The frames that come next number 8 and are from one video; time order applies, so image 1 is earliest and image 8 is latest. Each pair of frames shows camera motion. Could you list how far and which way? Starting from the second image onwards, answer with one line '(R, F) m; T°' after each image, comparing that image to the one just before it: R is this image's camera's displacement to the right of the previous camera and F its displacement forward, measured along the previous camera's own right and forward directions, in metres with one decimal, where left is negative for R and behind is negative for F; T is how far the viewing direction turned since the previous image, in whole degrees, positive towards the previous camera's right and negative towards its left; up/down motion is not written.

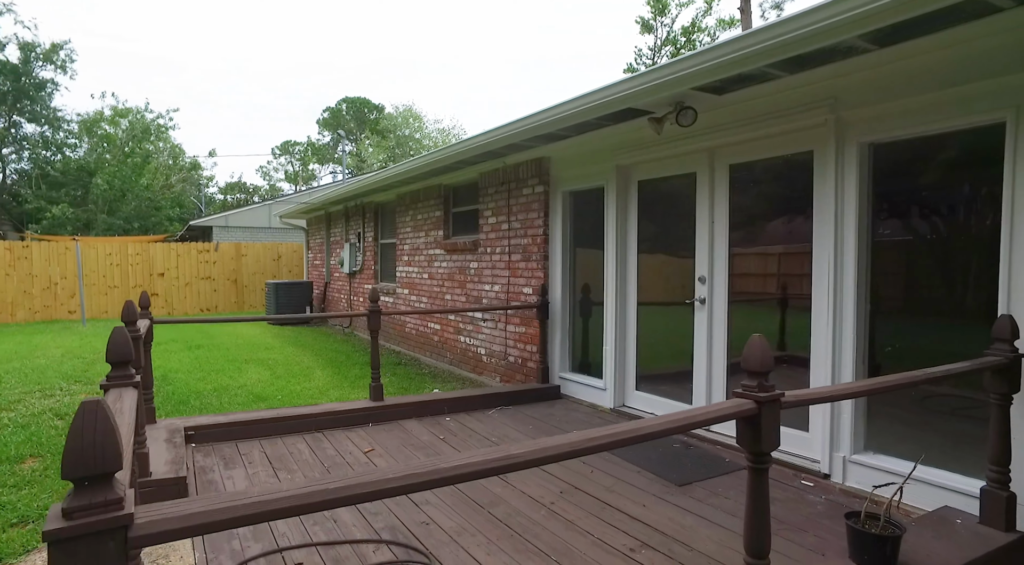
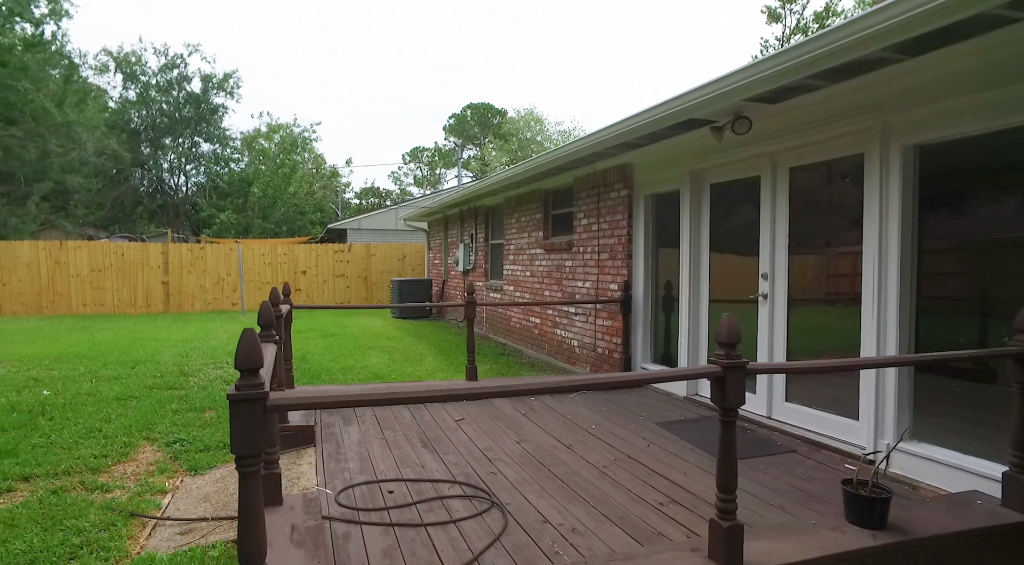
(+0.3, -0.5) m; -11°
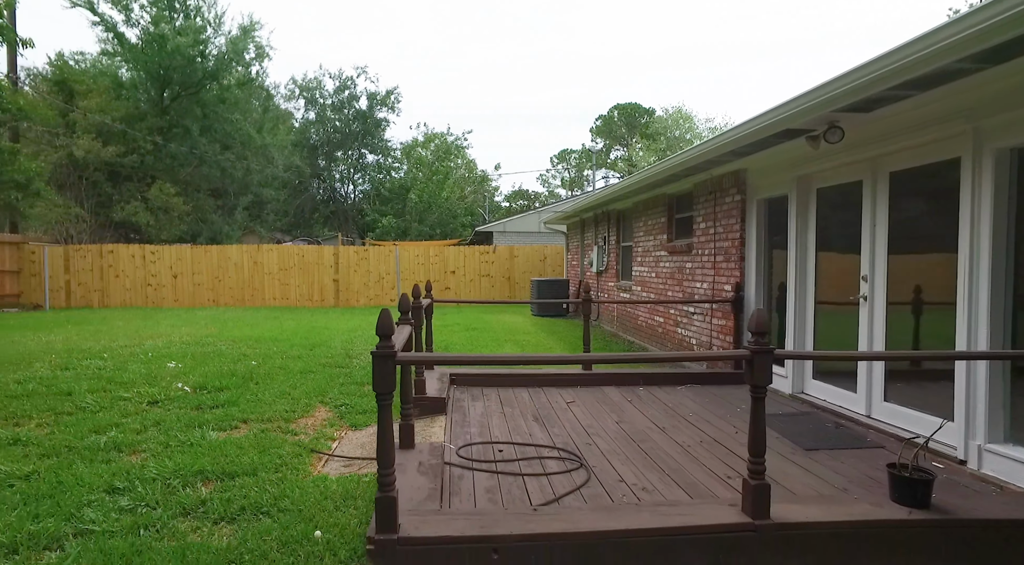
(+0.3, -0.6) m; -13°
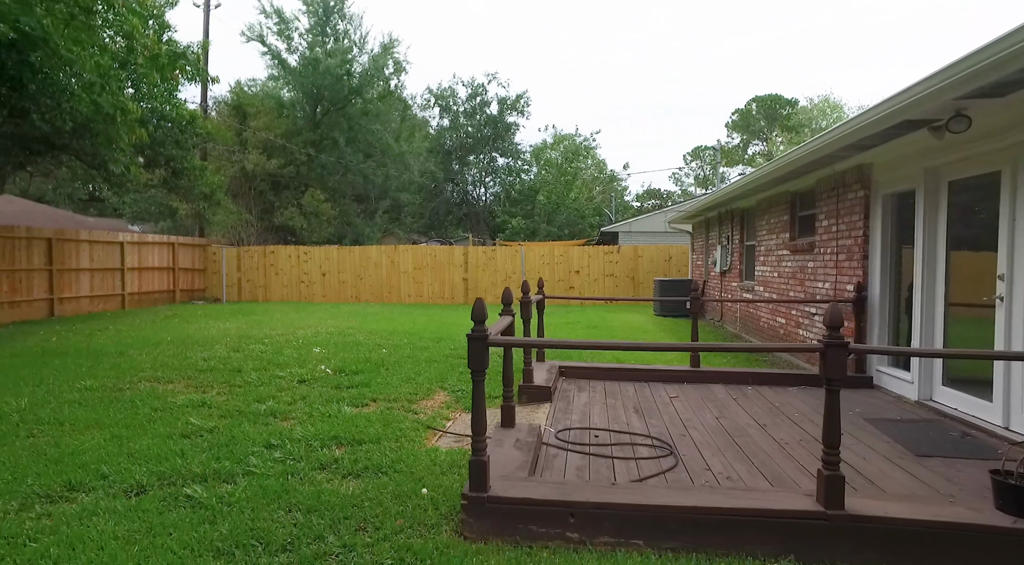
(+0.2, -0.3) m; -12°
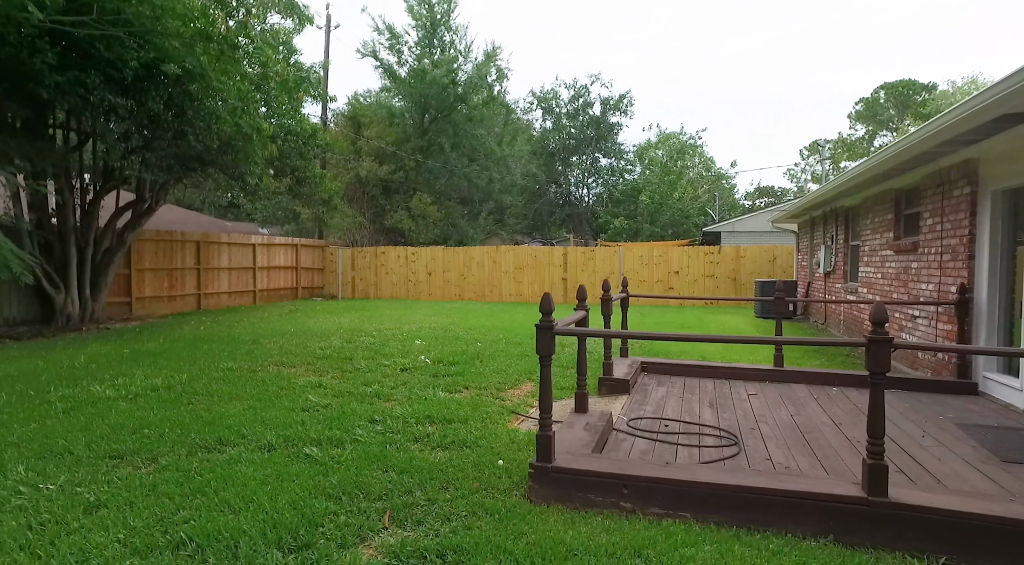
(+0.2, -0.3) m; -9°
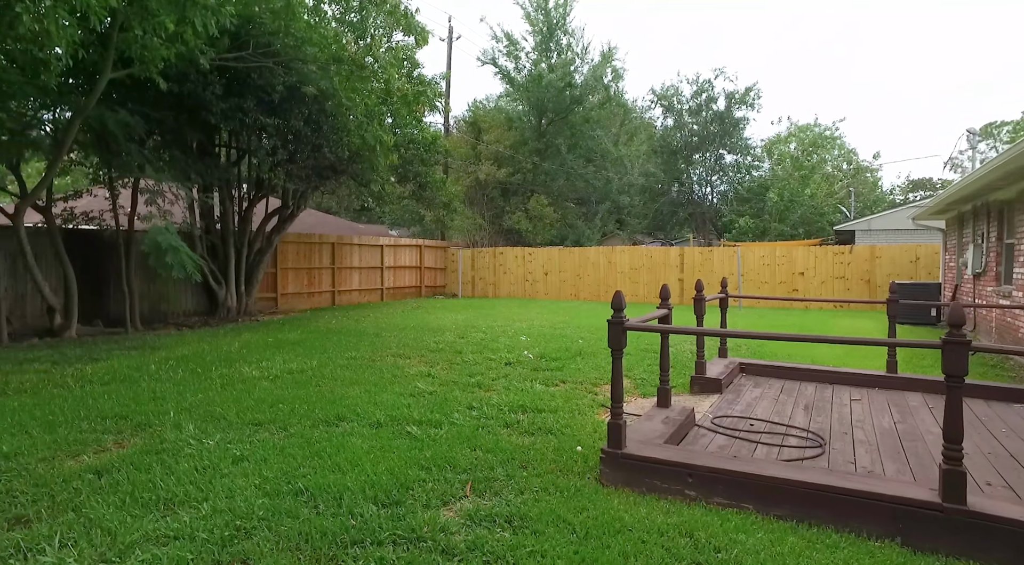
(+0.2, -0.2) m; -11°
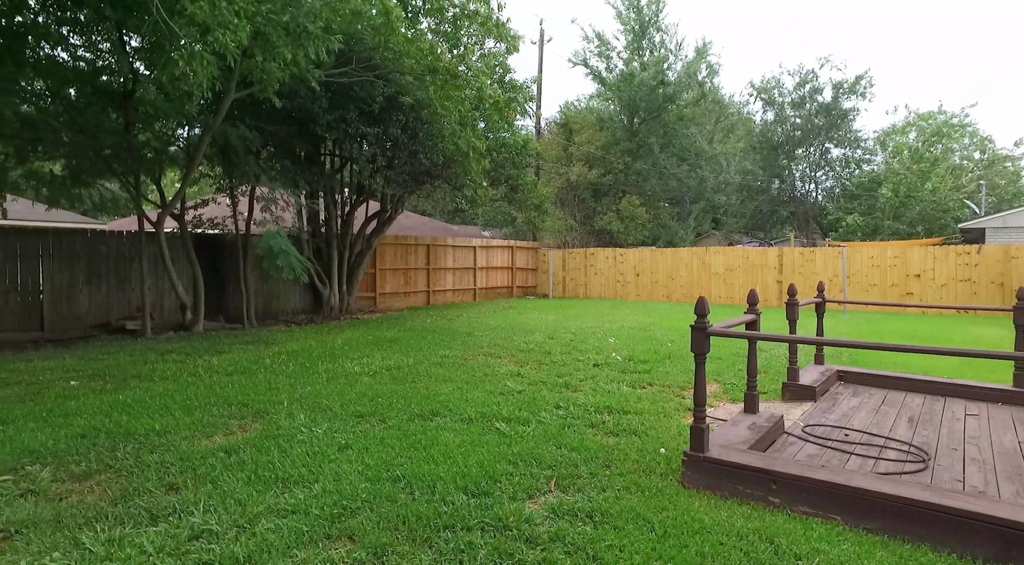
(0.0, -0.1) m; -8°
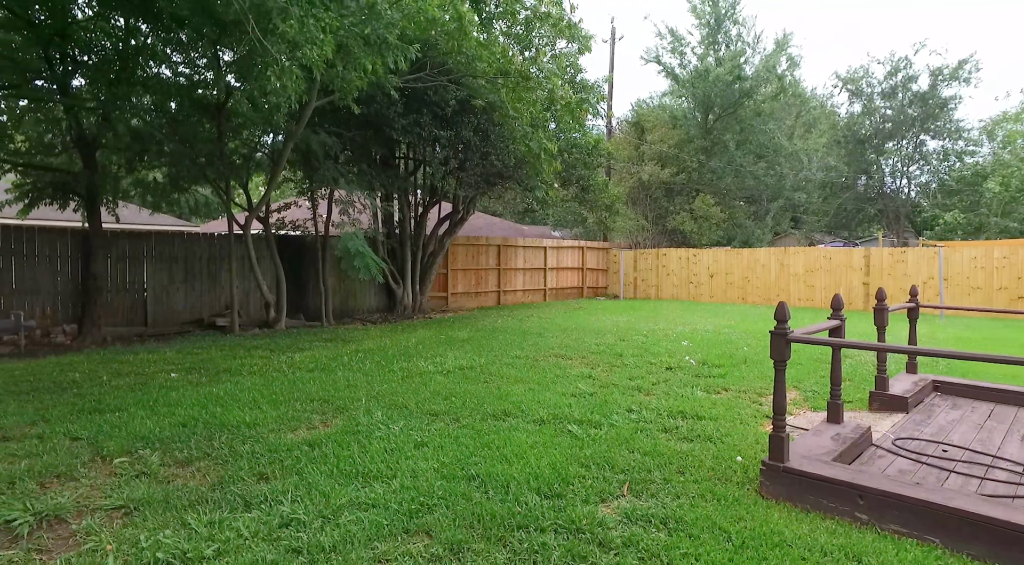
(0.0, 0.0) m; -6°
